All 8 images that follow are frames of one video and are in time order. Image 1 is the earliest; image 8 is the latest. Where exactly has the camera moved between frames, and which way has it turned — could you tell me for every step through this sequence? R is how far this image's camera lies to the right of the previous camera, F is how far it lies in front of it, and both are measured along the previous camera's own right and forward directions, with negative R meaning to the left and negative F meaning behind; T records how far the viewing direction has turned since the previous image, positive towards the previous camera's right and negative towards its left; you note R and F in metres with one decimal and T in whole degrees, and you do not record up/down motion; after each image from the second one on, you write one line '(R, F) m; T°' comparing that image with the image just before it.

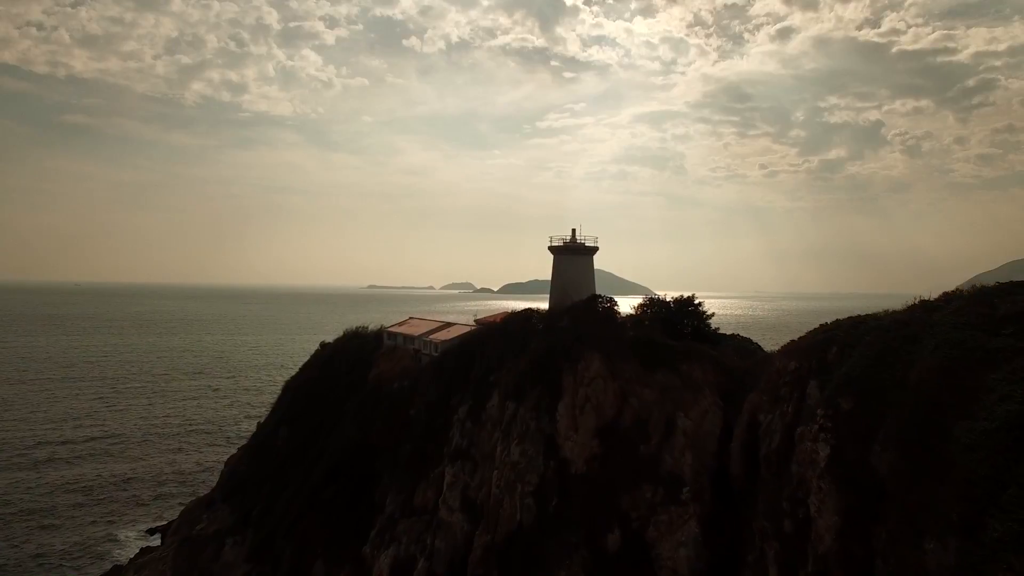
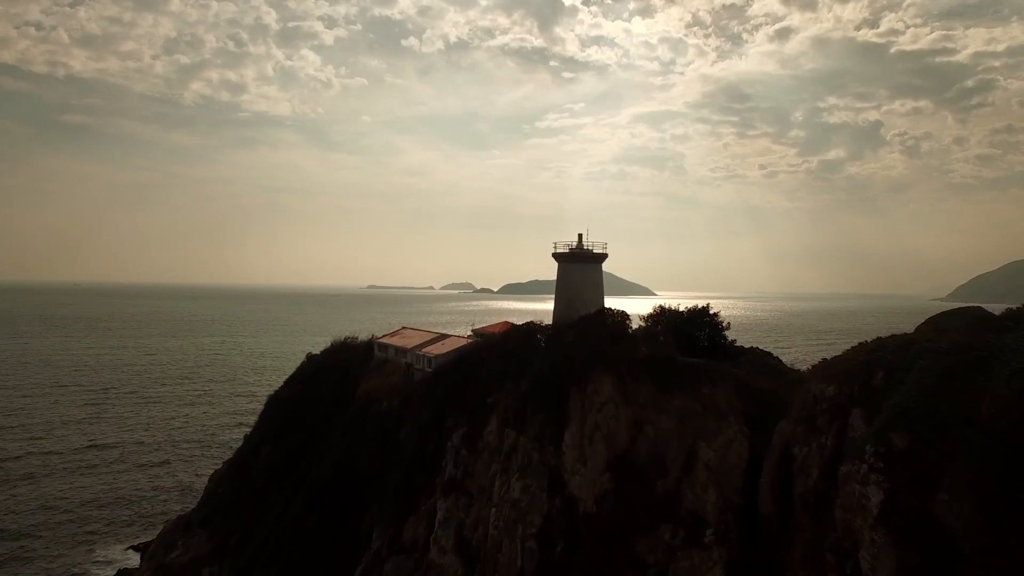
(0.0, +2.2) m; 0°
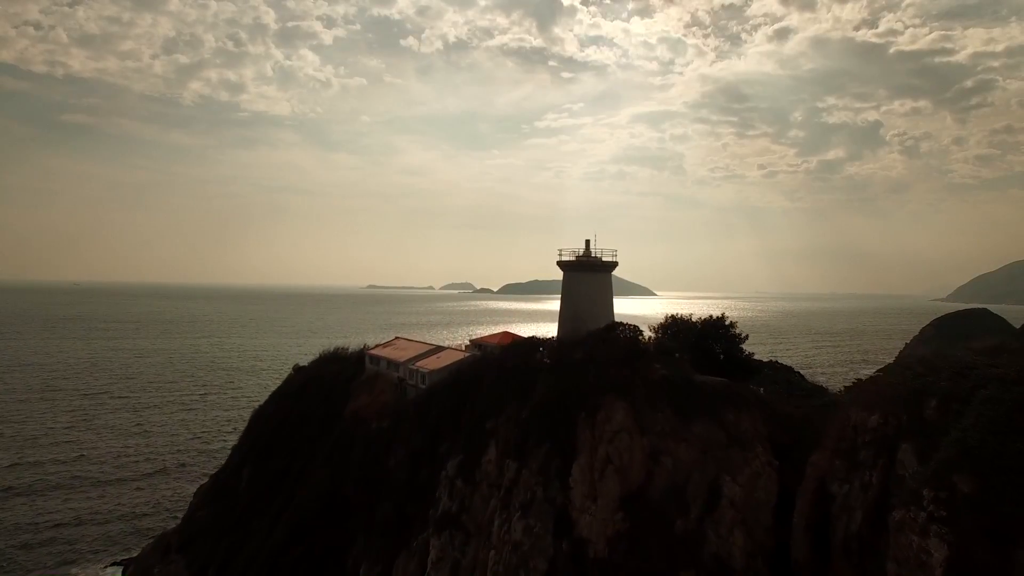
(-0.5, +0.8) m; 0°
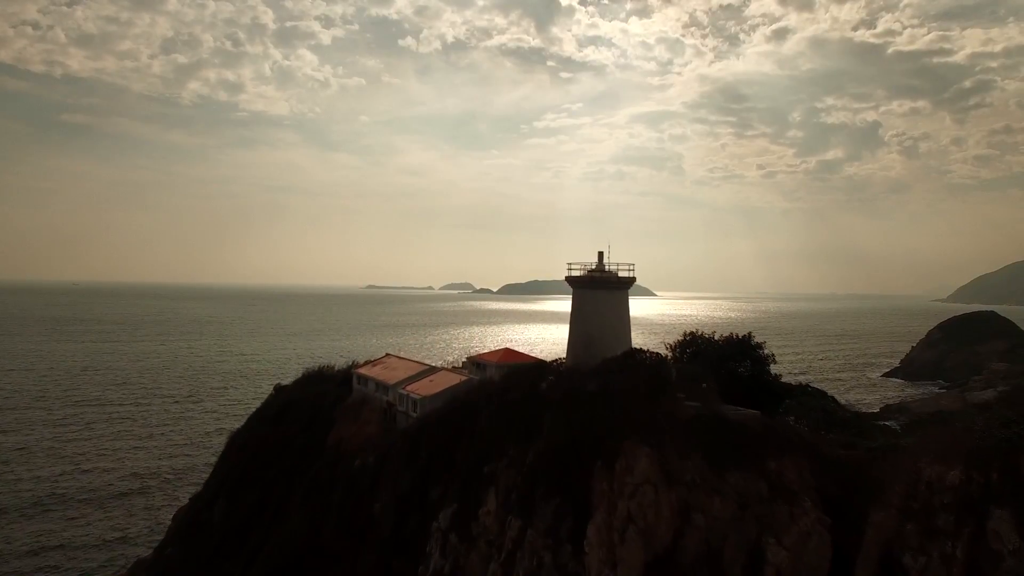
(-0.4, +2.3) m; 0°
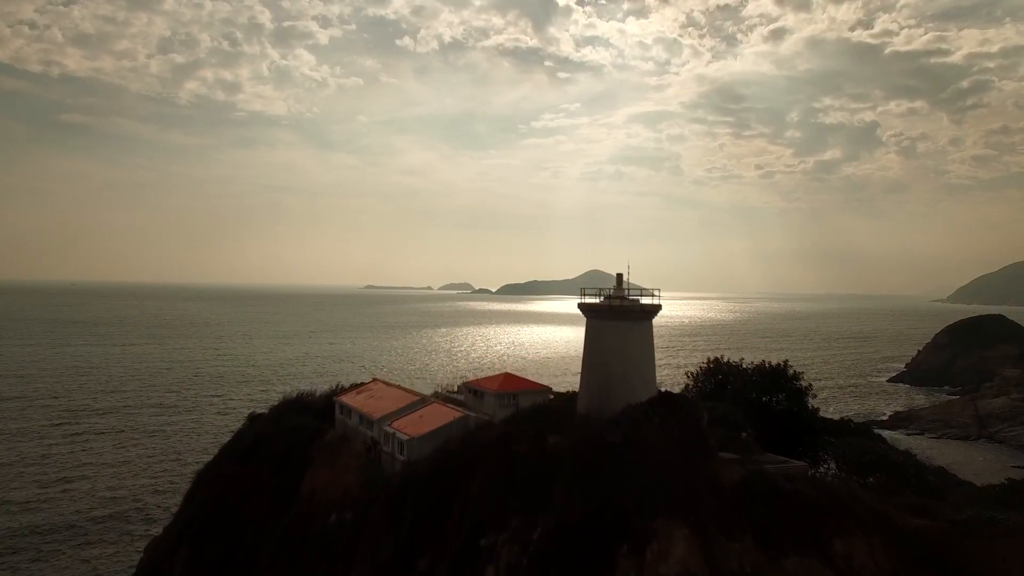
(-0.2, +3.6) m; 0°
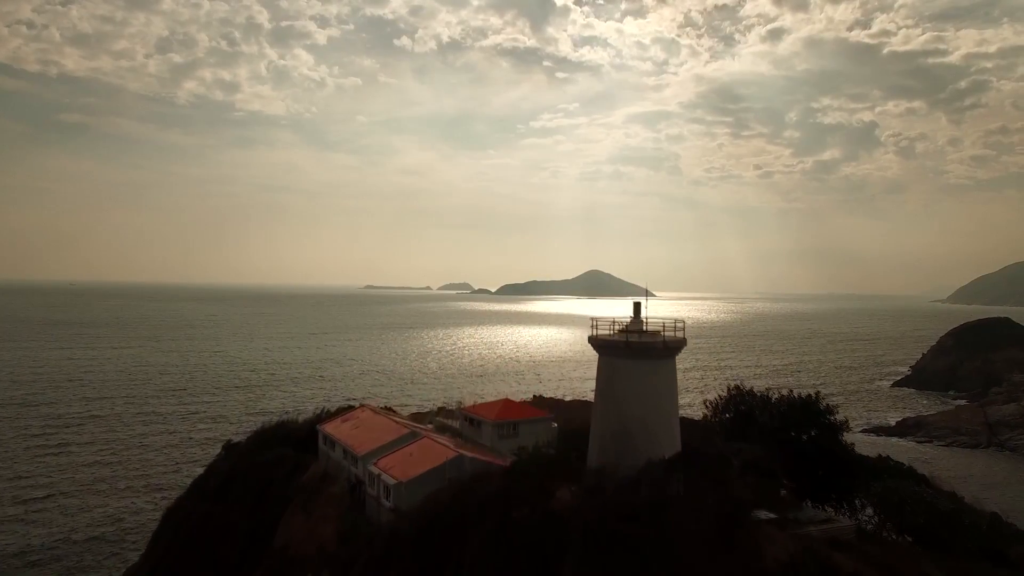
(-0.1, +2.6) m; 0°
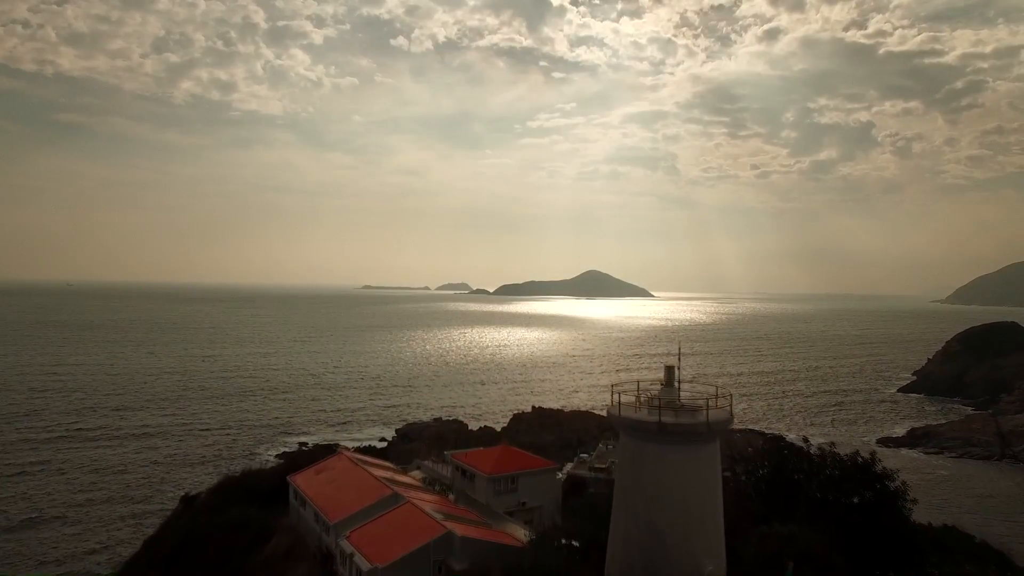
(0.0, +3.5) m; 0°
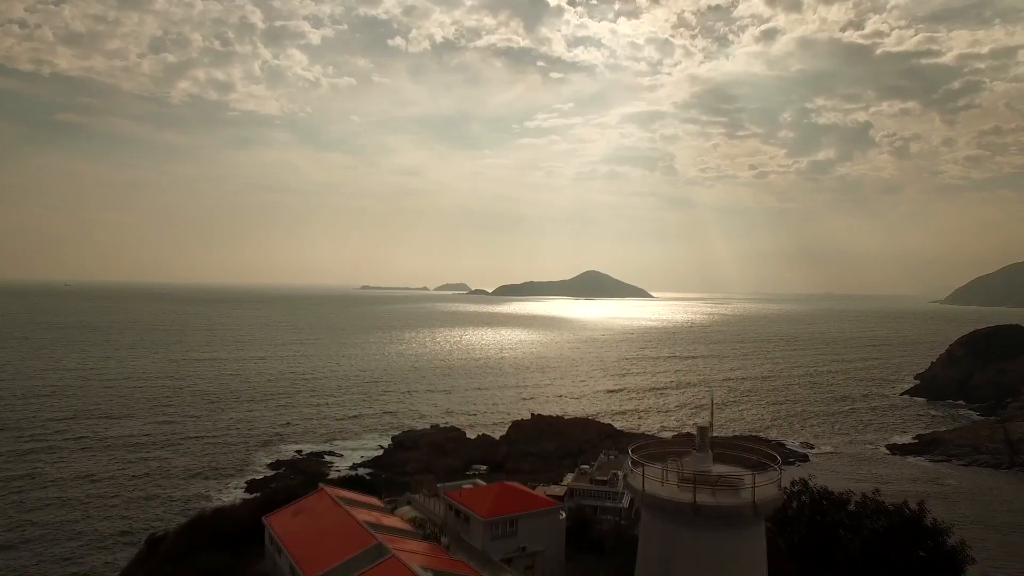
(0.0, +2.4) m; 0°
